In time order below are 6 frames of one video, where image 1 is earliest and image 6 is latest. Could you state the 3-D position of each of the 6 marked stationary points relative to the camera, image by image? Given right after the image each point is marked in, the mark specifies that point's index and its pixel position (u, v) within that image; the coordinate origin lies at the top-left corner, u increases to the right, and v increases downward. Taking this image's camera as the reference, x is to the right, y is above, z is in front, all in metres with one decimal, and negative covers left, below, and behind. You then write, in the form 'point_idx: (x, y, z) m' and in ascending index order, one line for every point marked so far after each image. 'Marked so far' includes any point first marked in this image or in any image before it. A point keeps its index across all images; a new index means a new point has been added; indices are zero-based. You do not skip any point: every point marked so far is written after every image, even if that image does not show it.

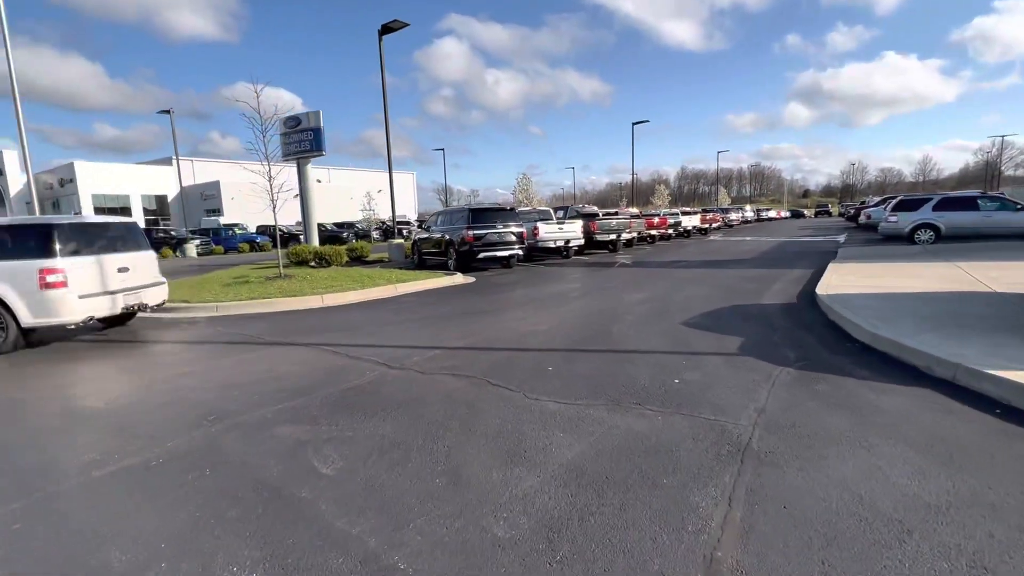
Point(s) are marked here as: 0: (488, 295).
0: (-0.5, -0.2, +11.2) m
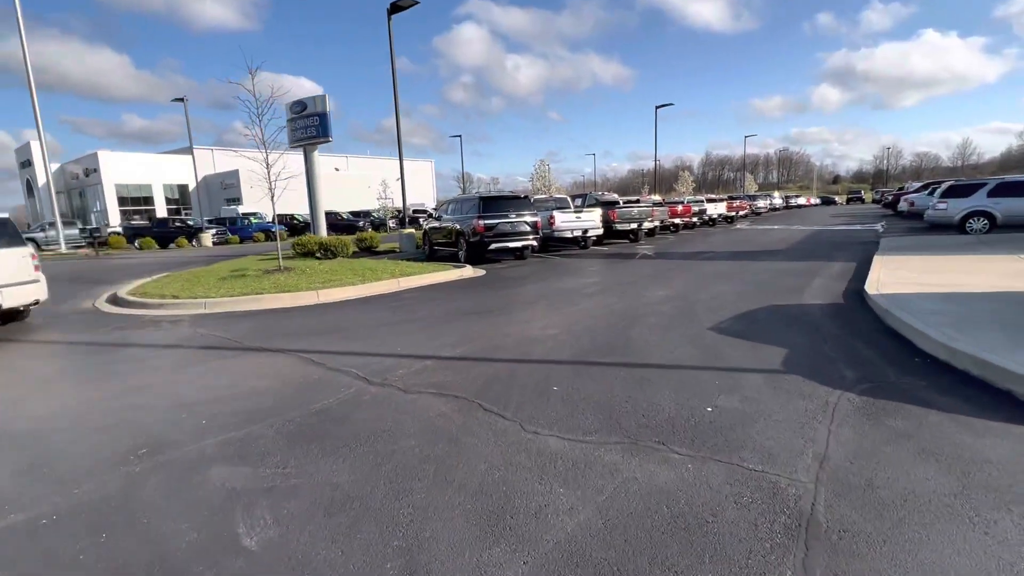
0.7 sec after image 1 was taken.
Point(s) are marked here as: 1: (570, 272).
0: (-0.3, -0.1, +10.3) m
1: (+1.5, +0.4, +12.7) m
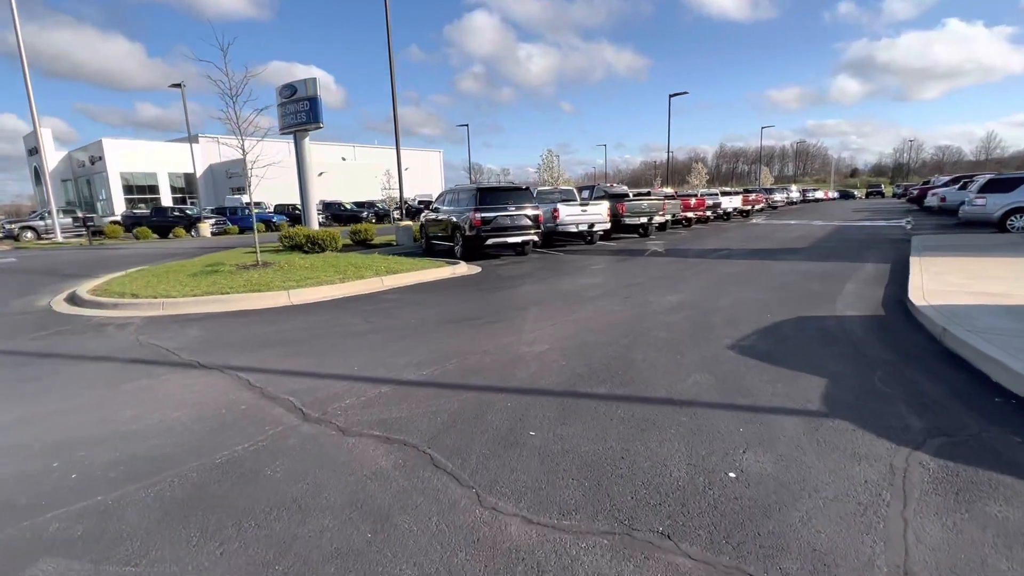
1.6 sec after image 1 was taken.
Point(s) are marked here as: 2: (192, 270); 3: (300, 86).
0: (-0.5, -0.1, +9.3) m
1: (+1.4, +0.4, +11.6) m
2: (-7.2, +0.4, +11.0) m
3: (-7.1, +6.8, +16.6) m
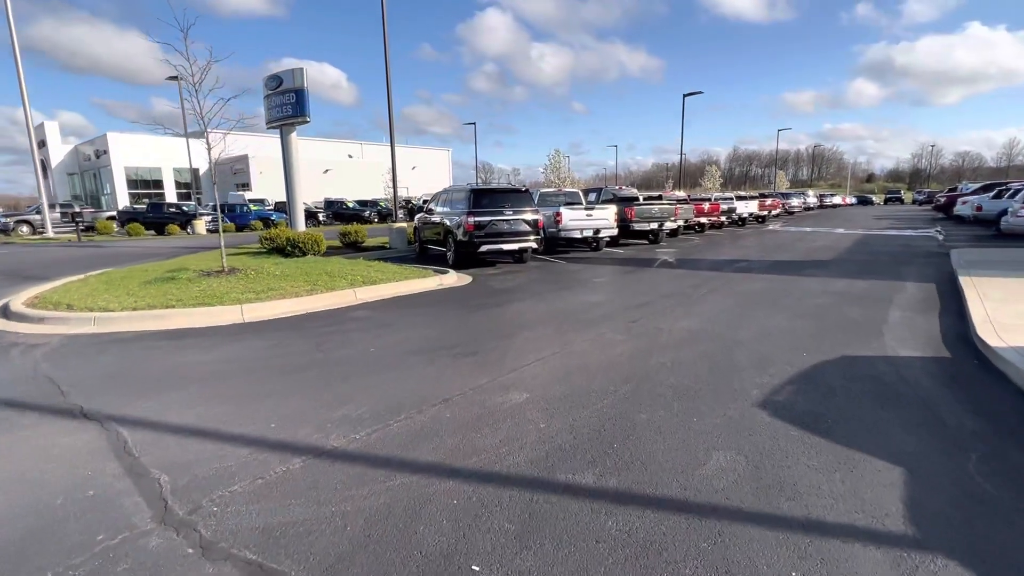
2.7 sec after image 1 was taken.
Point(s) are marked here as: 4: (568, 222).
0: (-0.7, -0.4, +8.1) m
1: (+1.3, +0.1, +10.4) m
2: (-7.3, +0.2, +10.0) m
3: (-7.1, +6.7, +15.5) m
4: (+1.8, +2.1, +15.4) m
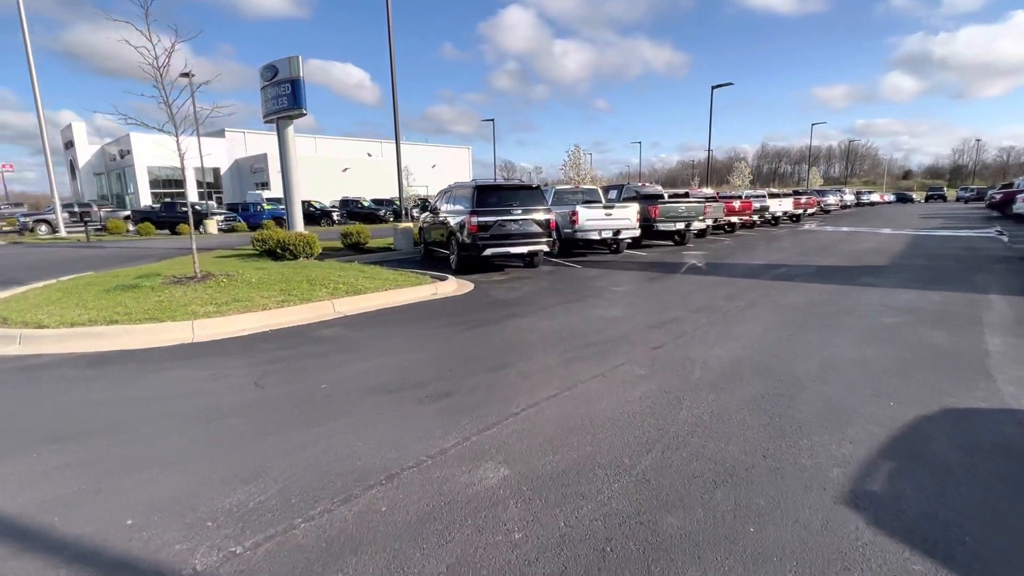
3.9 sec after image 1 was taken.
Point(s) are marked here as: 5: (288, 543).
0: (-0.7, -0.6, +6.8) m
1: (+1.3, -0.1, +9.0) m
2: (-7.3, +0.1, +9.0) m
3: (-6.7, +6.5, +14.5) m
4: (+2.1, +1.9, +14.0) m
5: (-1.2, -1.3, +2.6) m
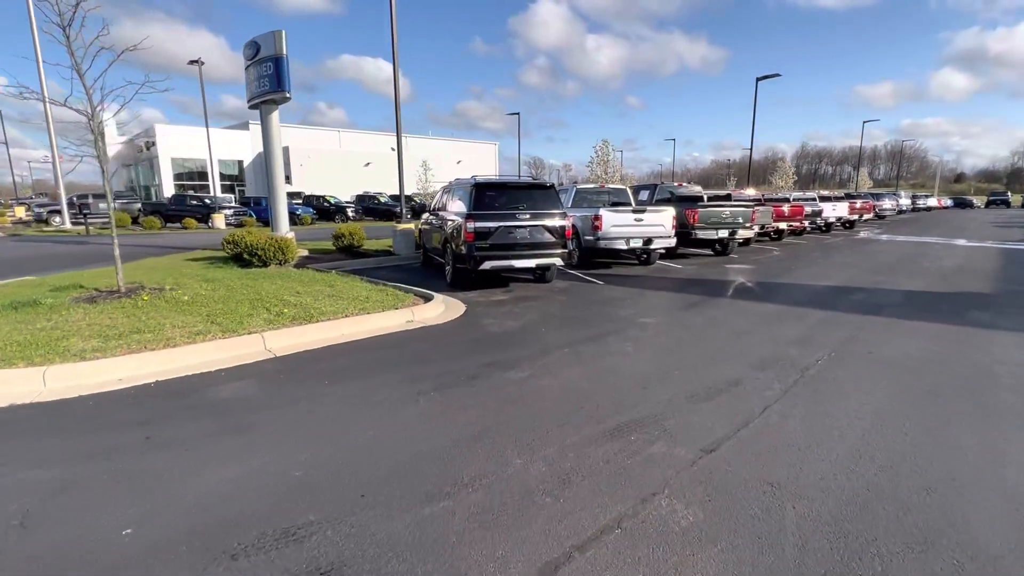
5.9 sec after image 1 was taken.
0: (-0.9, -1.0, +4.7) m
1: (+1.3, -0.6, +6.8) m
2: (-7.3, -0.2, +7.2) m
3: (-6.3, +6.3, +12.7) m
4: (+2.3, +1.4, +11.7) m
5: (-1.6, -1.7, +0.5) m
